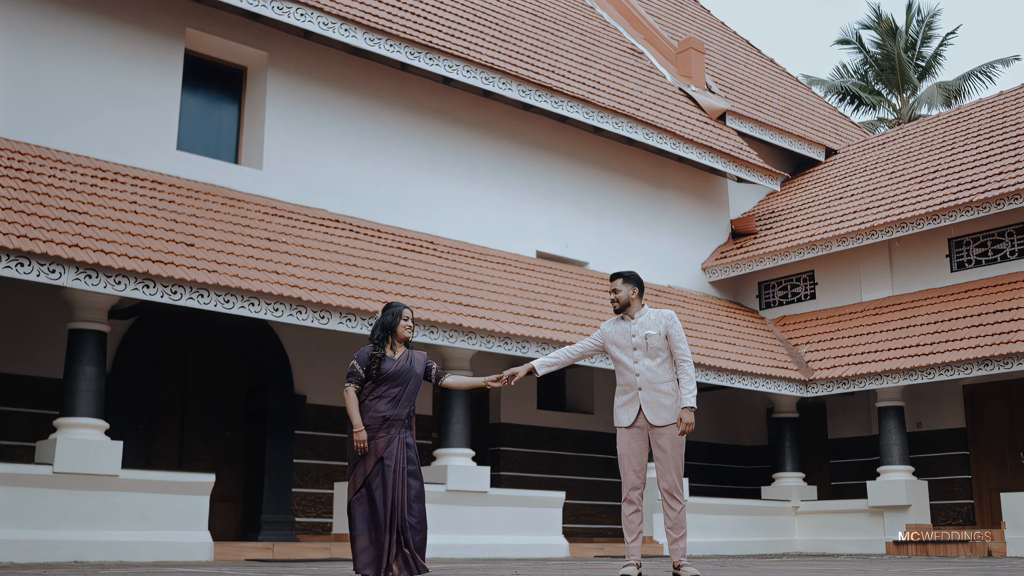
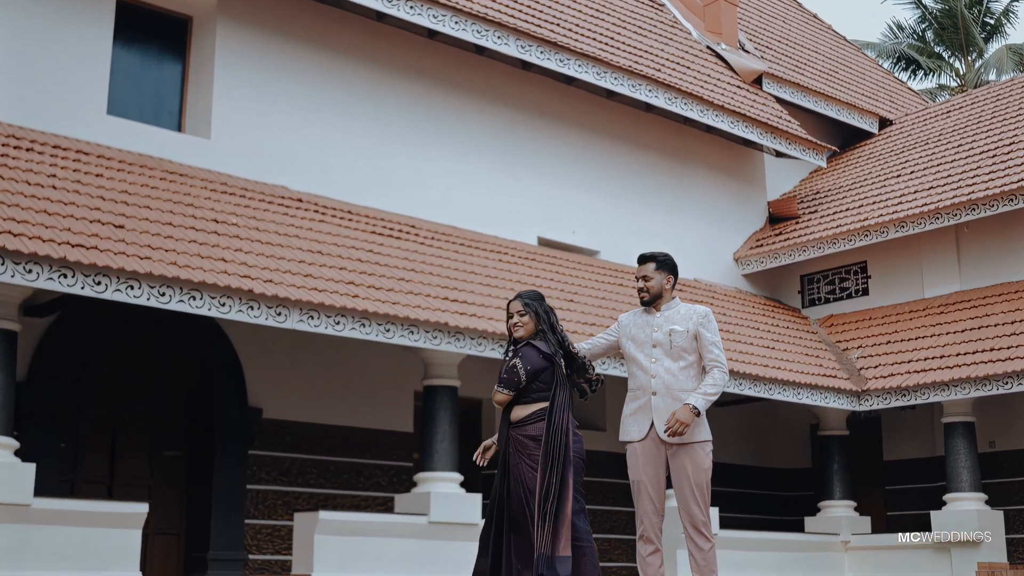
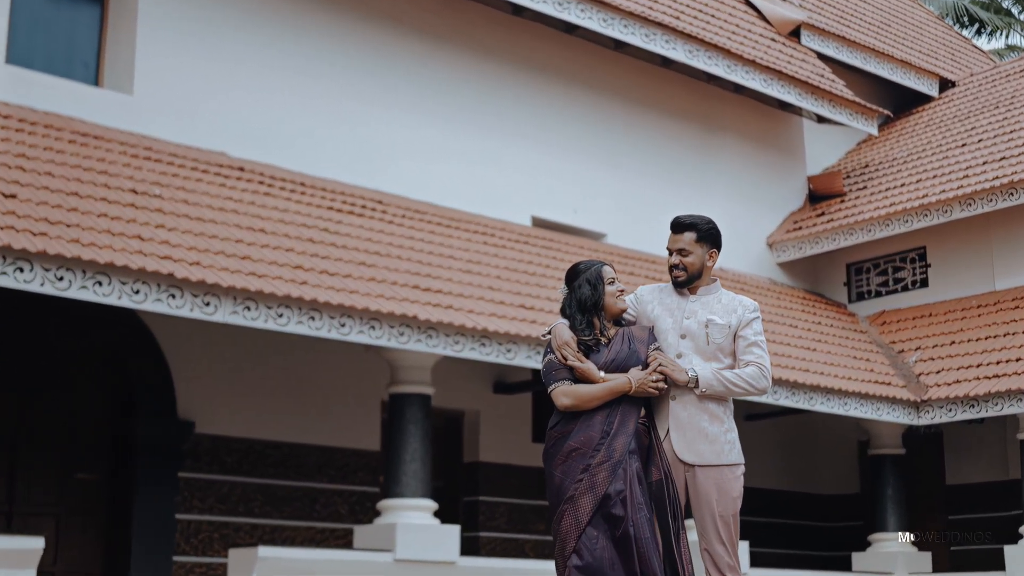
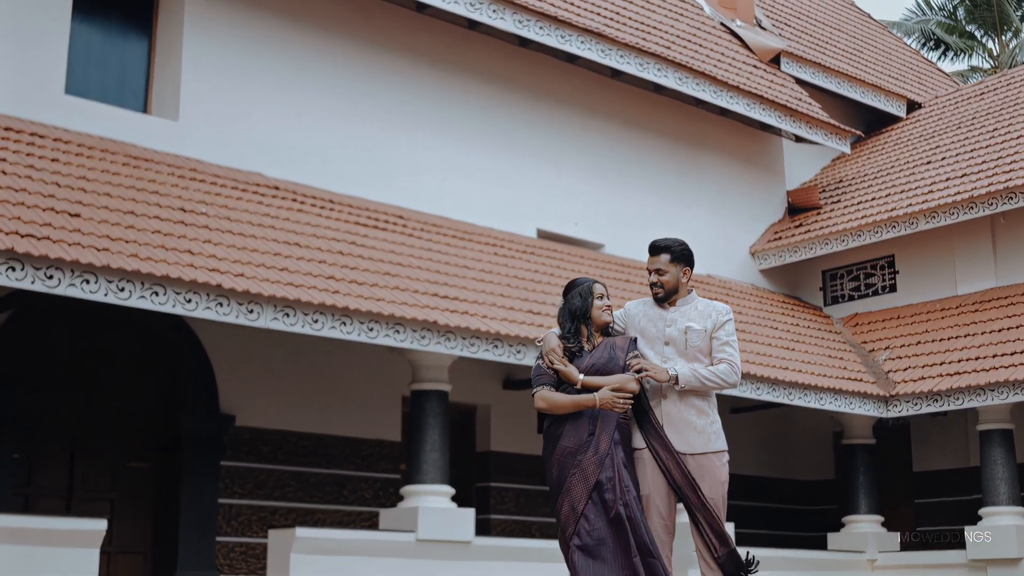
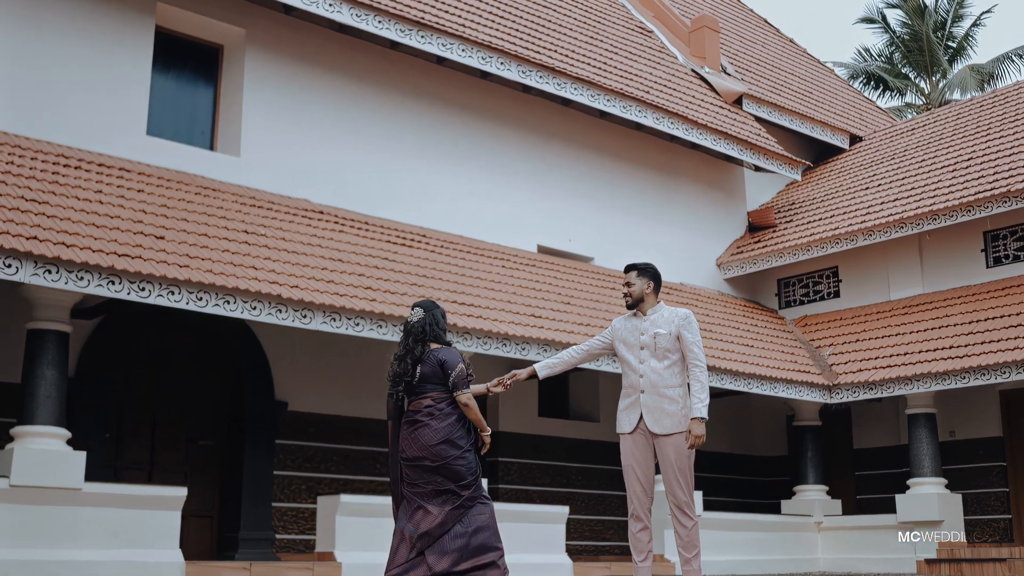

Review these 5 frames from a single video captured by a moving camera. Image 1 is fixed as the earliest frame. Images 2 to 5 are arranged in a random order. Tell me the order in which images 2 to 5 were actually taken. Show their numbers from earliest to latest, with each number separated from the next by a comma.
5, 2, 4, 3
